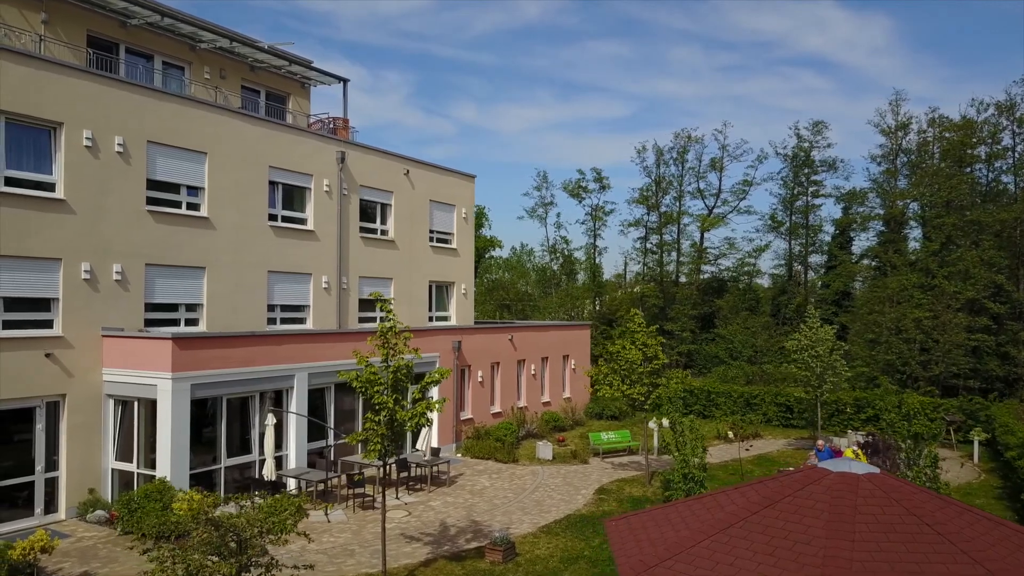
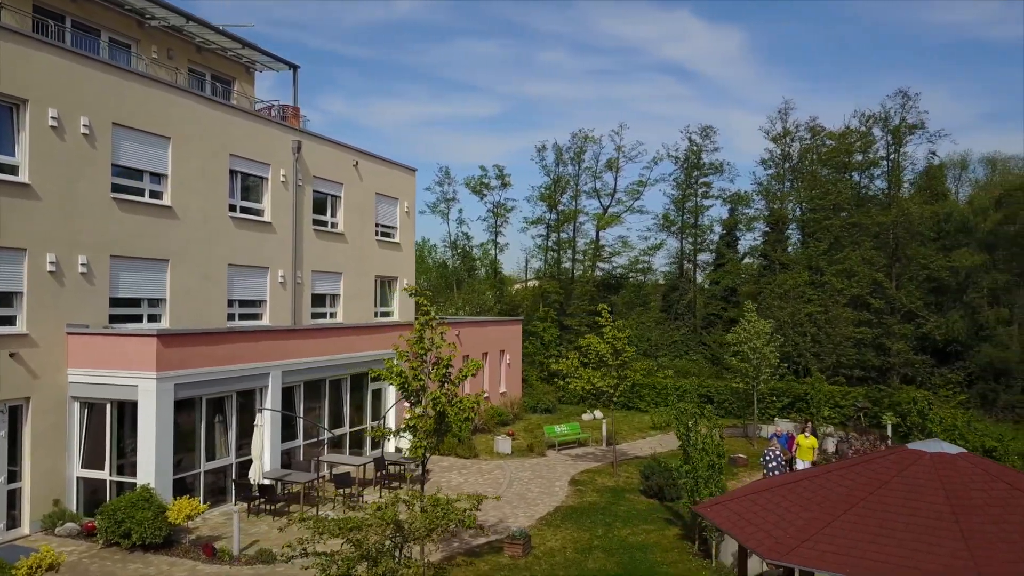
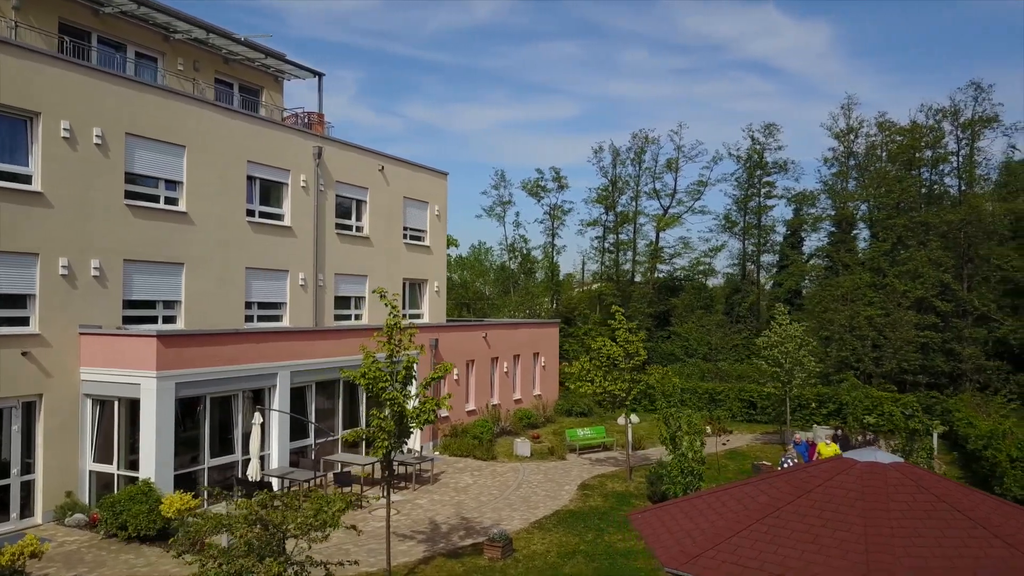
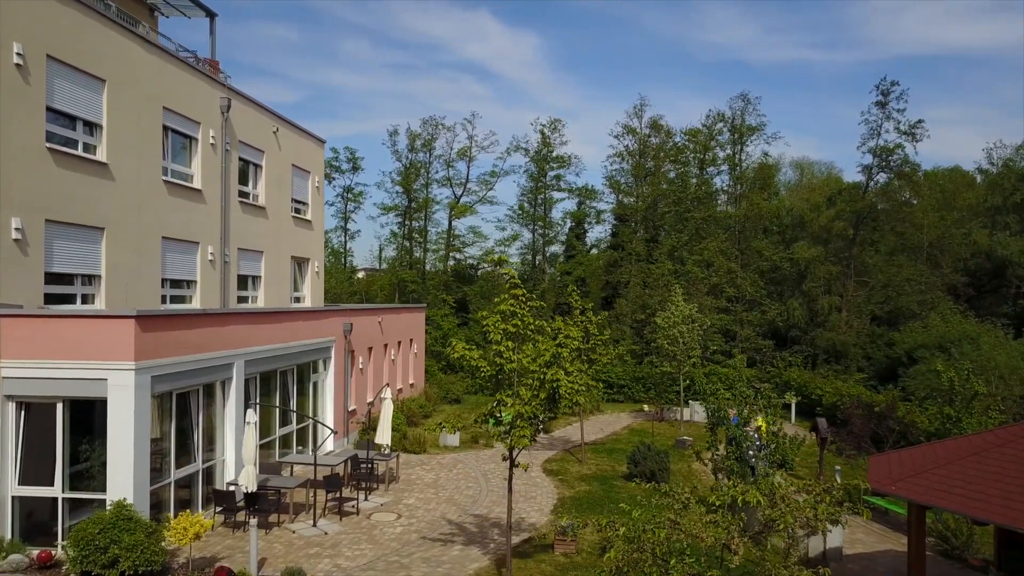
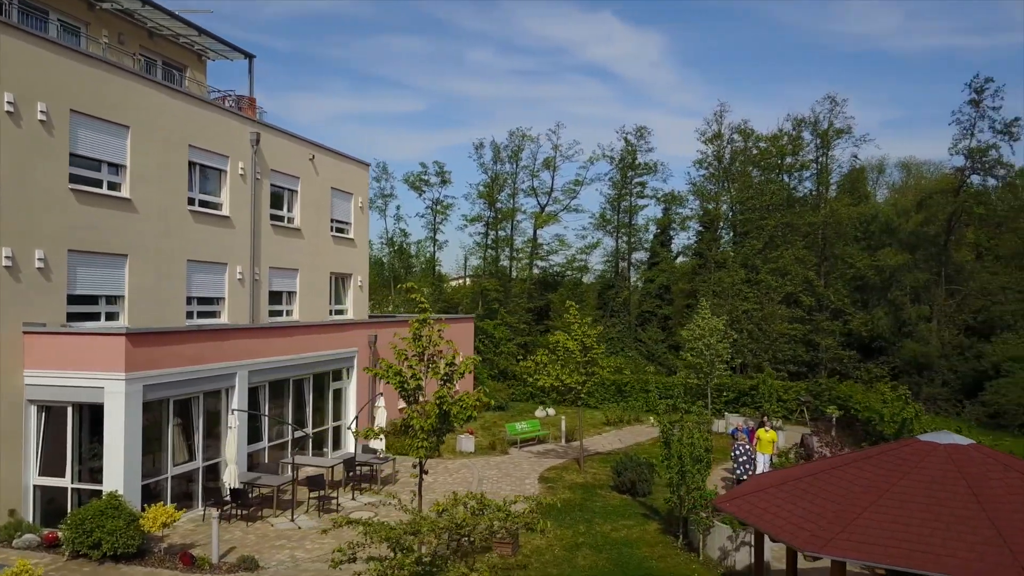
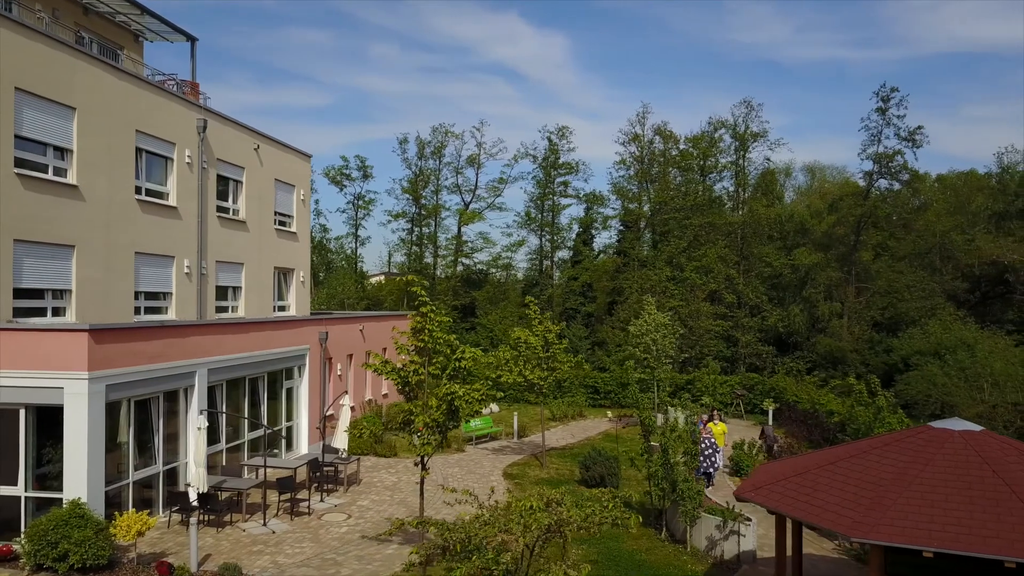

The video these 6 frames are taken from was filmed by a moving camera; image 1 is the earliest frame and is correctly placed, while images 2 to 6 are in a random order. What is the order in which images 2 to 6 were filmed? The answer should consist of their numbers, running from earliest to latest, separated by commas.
3, 2, 5, 6, 4
